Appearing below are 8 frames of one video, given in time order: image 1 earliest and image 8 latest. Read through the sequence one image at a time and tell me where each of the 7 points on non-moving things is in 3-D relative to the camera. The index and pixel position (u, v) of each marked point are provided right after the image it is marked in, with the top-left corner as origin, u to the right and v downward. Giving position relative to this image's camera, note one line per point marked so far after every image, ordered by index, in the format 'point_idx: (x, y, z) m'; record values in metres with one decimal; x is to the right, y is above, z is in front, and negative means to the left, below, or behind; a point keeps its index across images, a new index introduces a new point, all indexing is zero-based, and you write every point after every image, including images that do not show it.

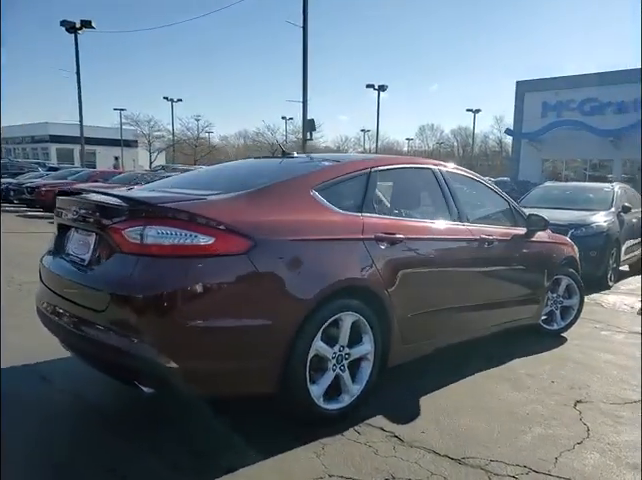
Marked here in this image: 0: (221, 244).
0: (-0.5, 0.0, +2.5) m
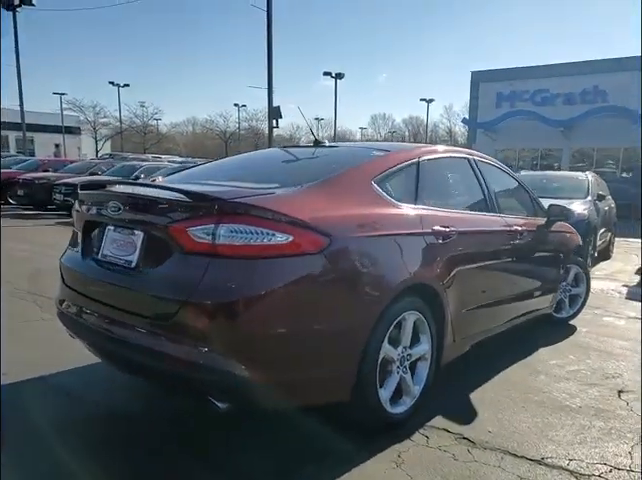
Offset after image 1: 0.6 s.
0: (-0.1, 0.0, +2.3) m
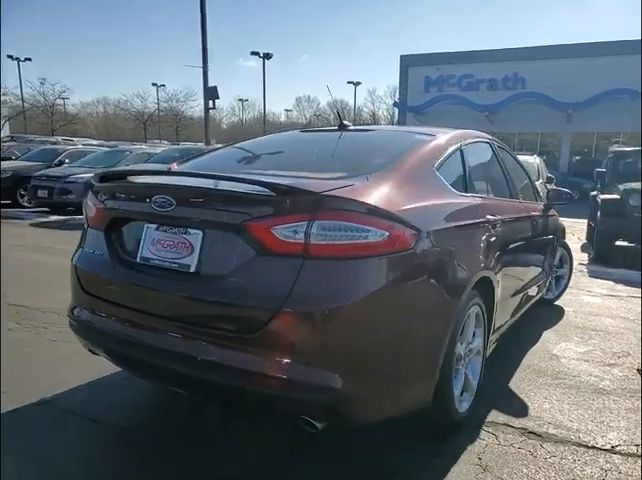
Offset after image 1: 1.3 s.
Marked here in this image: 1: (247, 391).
0: (+0.3, 0.0, +2.1) m
1: (-0.3, -0.6, +2.0) m
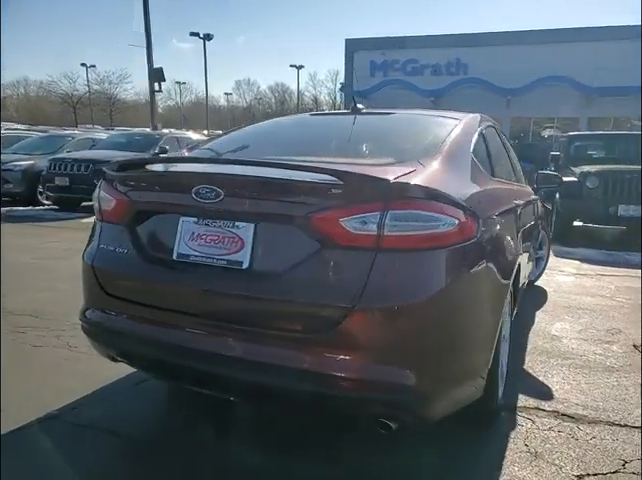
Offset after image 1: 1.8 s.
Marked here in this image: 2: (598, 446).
0: (+0.5, +0.1, +2.0) m
1: (0.0, -0.6, +1.9) m
2: (+1.4, -1.0, +2.4) m
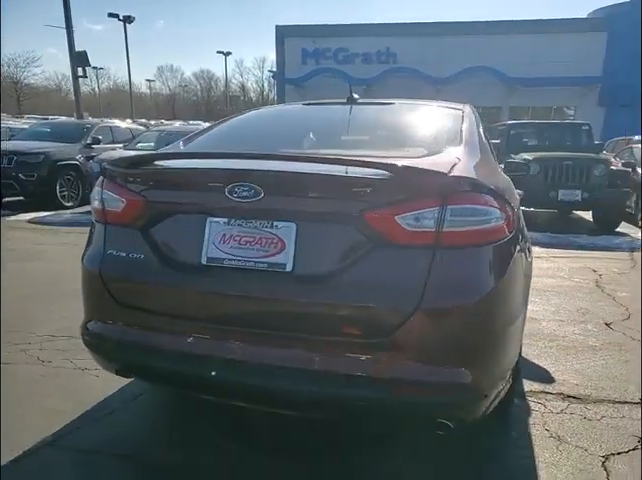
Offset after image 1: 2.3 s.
0: (+0.7, +0.1, +2.0) m
1: (+0.2, -0.6, +1.8) m
2: (+1.5, -0.9, +2.5) m
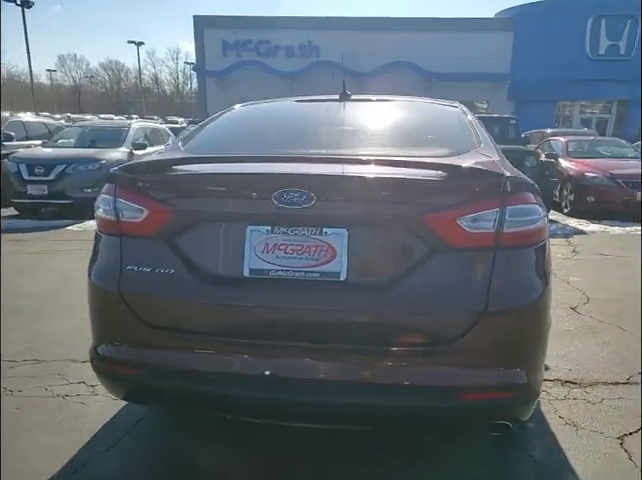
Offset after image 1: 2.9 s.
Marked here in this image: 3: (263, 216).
0: (+0.9, +0.1, +2.0) m
1: (+0.4, -0.6, +1.7) m
2: (+1.6, -0.9, +2.7) m
3: (-0.2, +0.1, +1.8) m
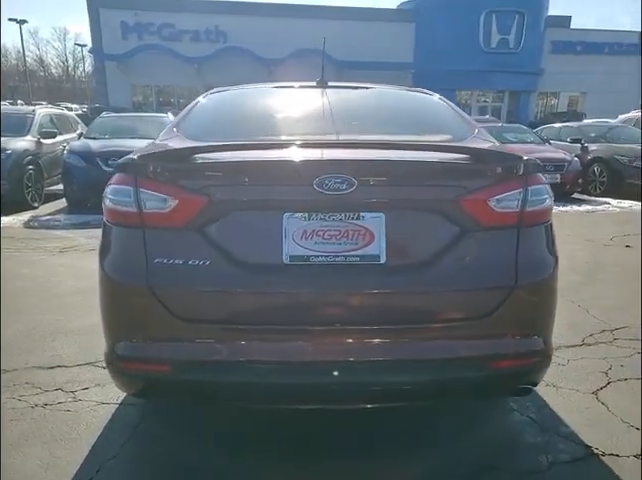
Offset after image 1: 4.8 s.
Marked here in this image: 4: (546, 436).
0: (+0.9, +0.2, +2.2) m
1: (+0.5, -0.5, +1.8) m
2: (+1.5, -0.8, +3.0) m
3: (-0.1, +0.1, +1.7) m
4: (+1.1, -0.9, +2.3) m
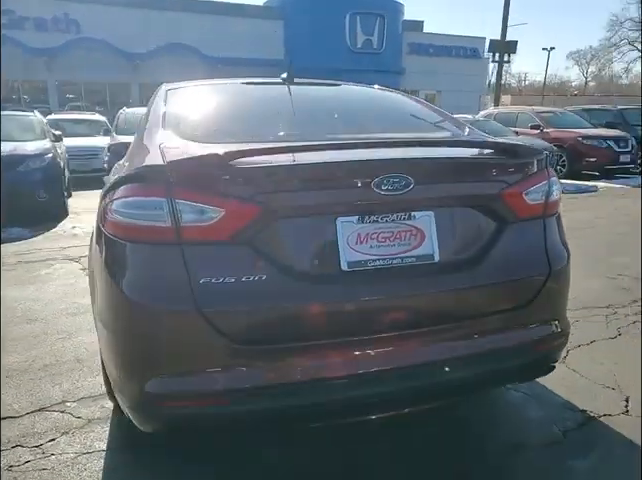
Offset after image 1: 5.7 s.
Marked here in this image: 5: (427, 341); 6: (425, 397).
0: (+1.0, +0.2, +2.3) m
1: (+0.7, -0.5, +1.9) m
2: (+1.4, -0.7, +3.3) m
3: (+0.1, +0.1, +1.6) m
4: (+1.1, -0.8, +2.5) m
5: (+0.3, -0.4, +1.7) m
6: (+0.4, -0.6, +1.8) m
